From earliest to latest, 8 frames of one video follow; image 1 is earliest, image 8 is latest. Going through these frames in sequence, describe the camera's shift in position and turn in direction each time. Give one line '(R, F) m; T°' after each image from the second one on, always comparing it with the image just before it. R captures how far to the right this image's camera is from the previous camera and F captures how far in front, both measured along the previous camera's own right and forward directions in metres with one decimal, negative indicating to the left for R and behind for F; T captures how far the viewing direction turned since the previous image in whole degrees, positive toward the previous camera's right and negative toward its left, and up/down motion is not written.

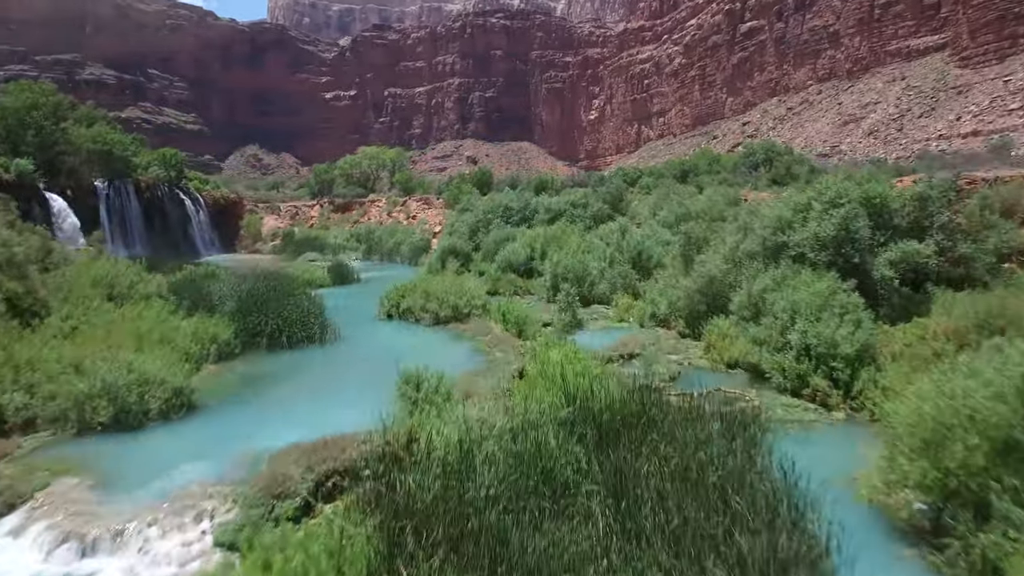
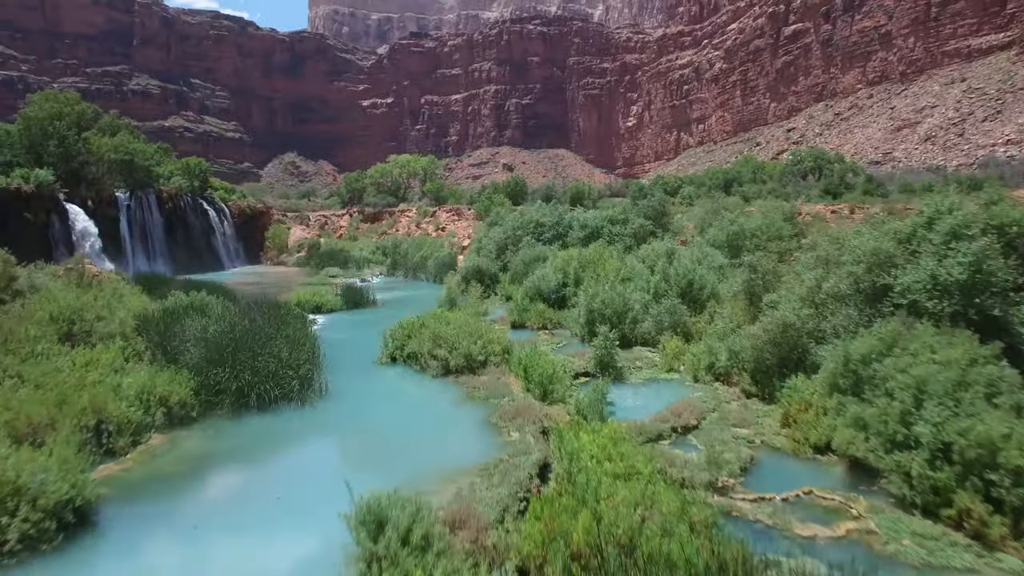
(+0.1, +2.0) m; -3°
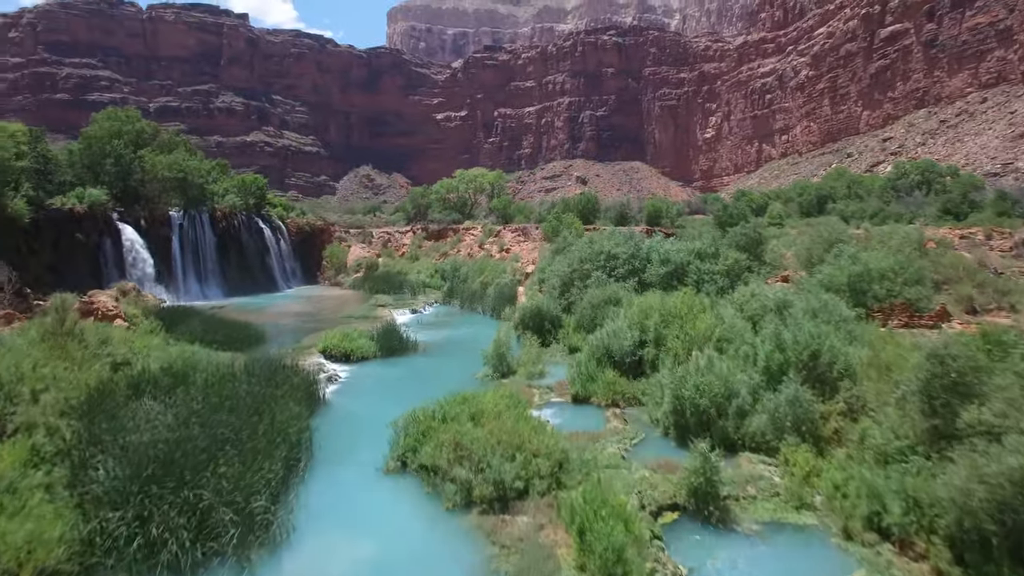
(+0.2, +3.1) m; -6°
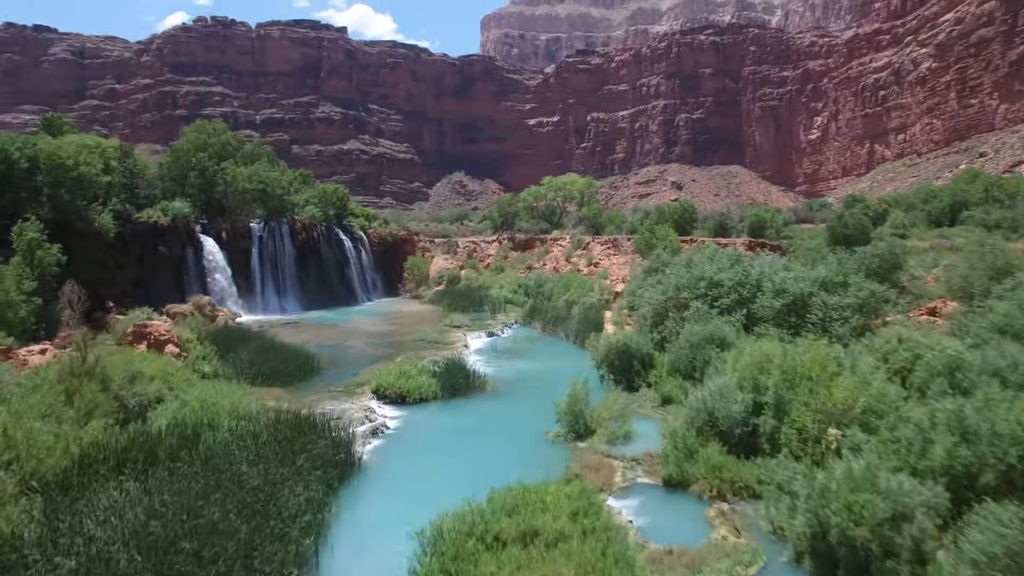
(+0.2, +2.3) m; -7°
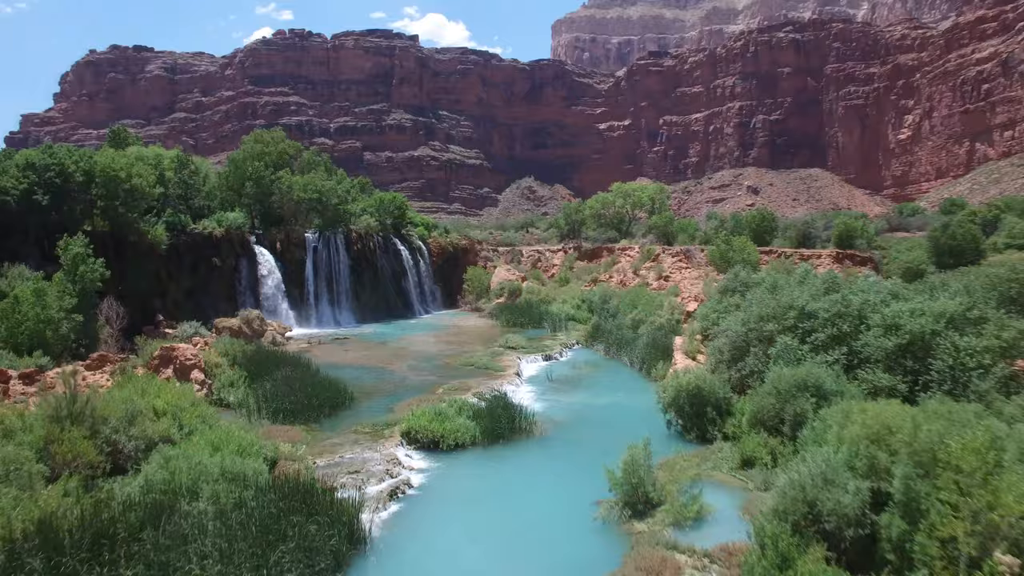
(+0.3, +1.9) m; -6°
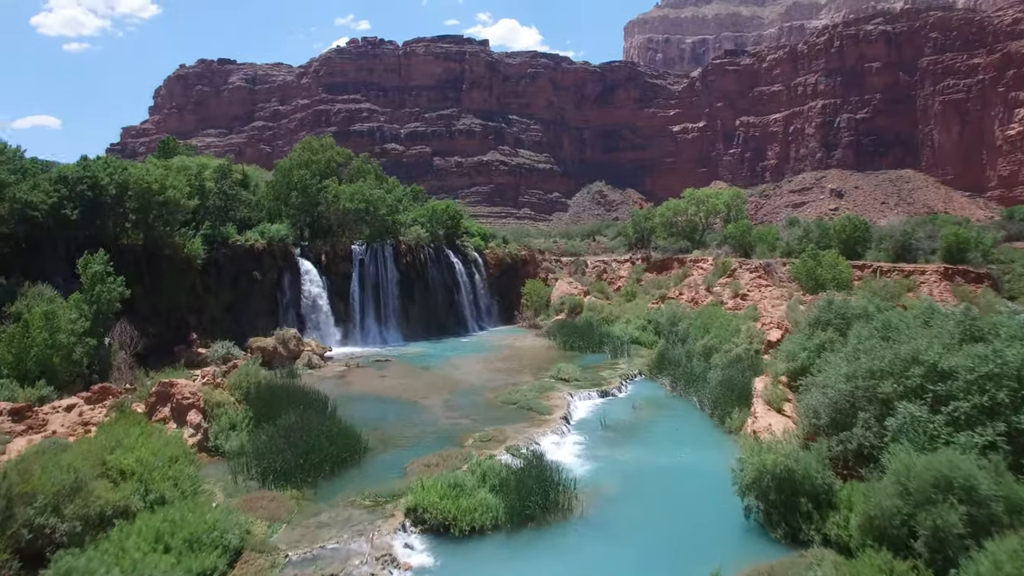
(+0.5, +2.6) m; -6°
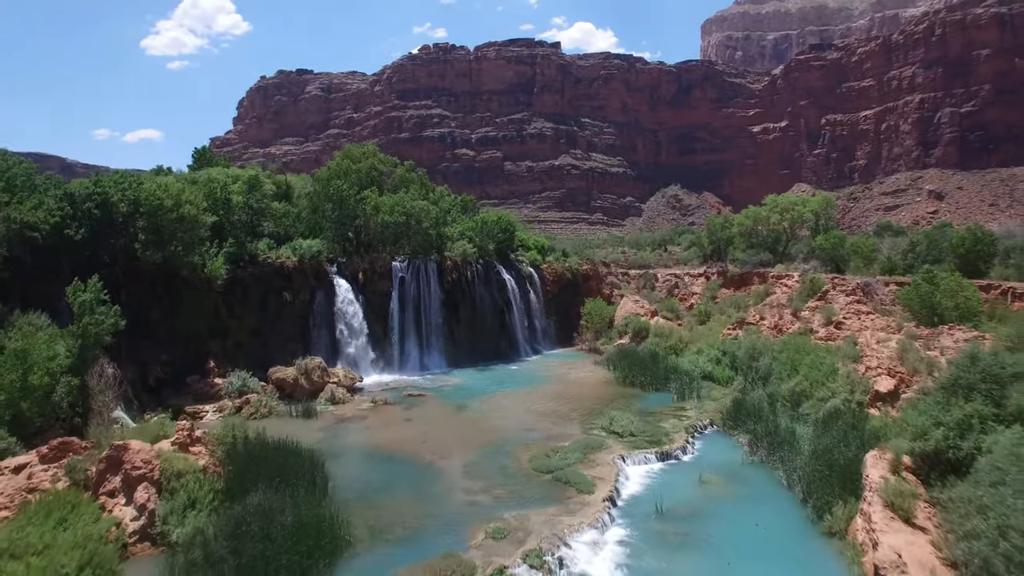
(+0.7, +3.2) m; -6°
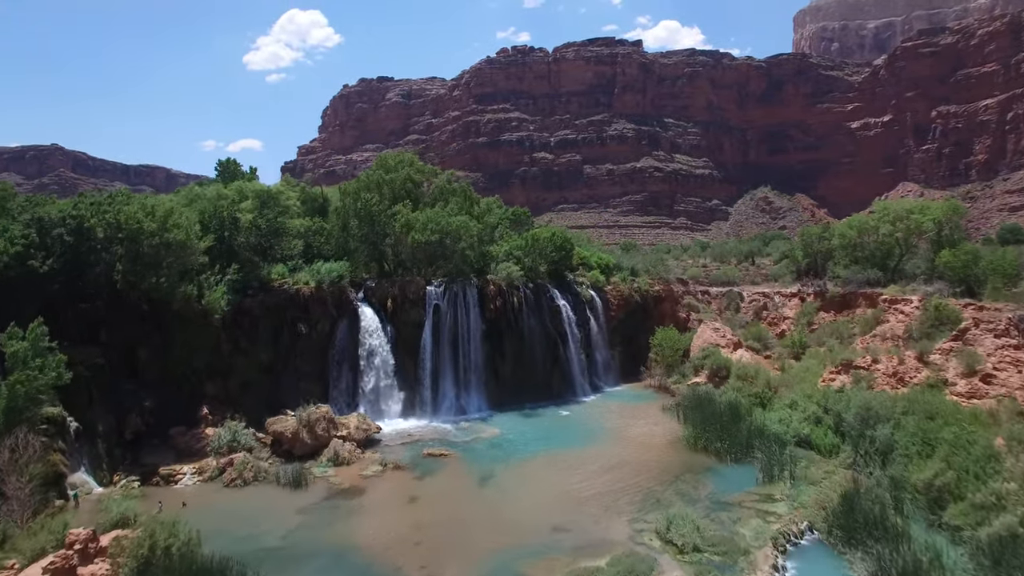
(+1.1, +4.2) m; -7°
